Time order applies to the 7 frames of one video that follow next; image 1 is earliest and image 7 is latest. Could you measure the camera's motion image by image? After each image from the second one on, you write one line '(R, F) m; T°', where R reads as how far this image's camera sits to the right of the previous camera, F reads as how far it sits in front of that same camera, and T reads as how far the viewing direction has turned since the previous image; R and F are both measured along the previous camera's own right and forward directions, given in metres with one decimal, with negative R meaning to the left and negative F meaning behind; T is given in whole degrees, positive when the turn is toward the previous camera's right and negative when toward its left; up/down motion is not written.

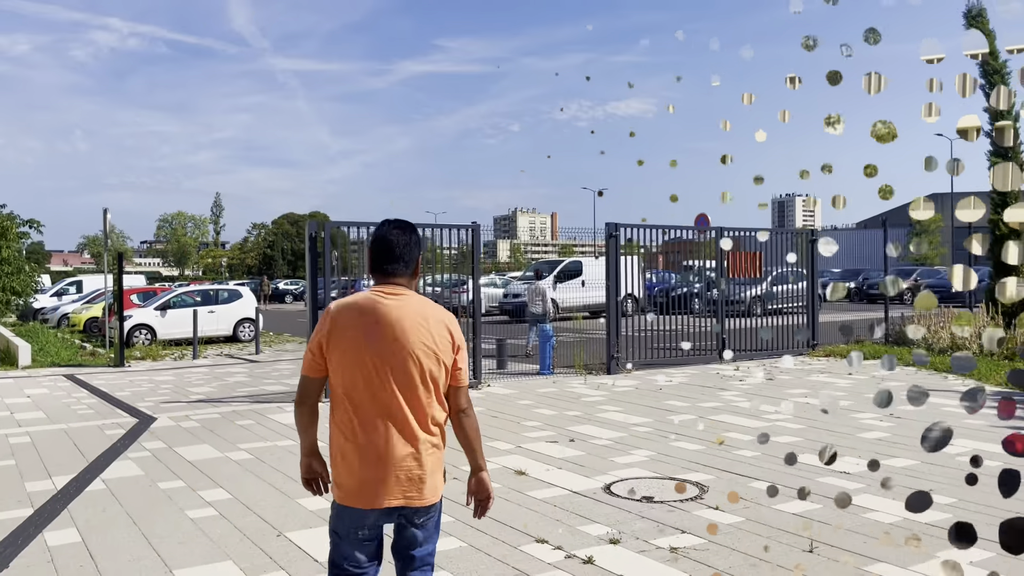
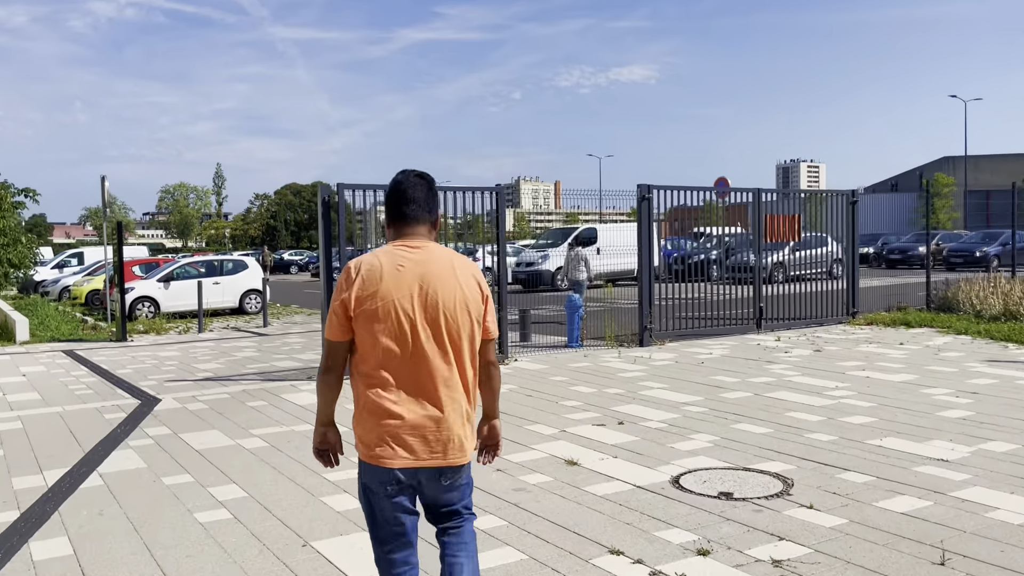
(-0.3, +0.8) m; 0°
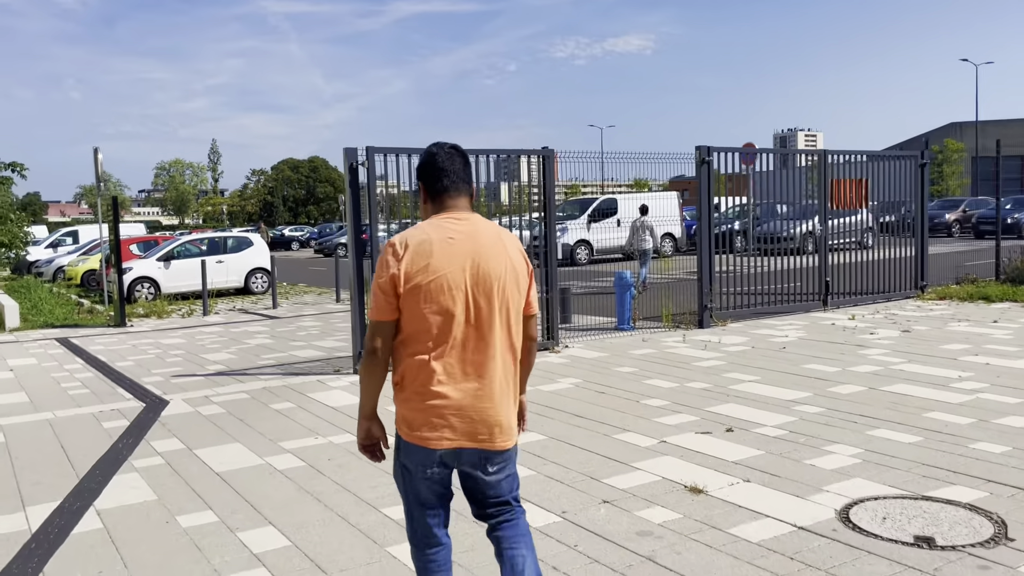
(-0.5, +1.3) m; 0°
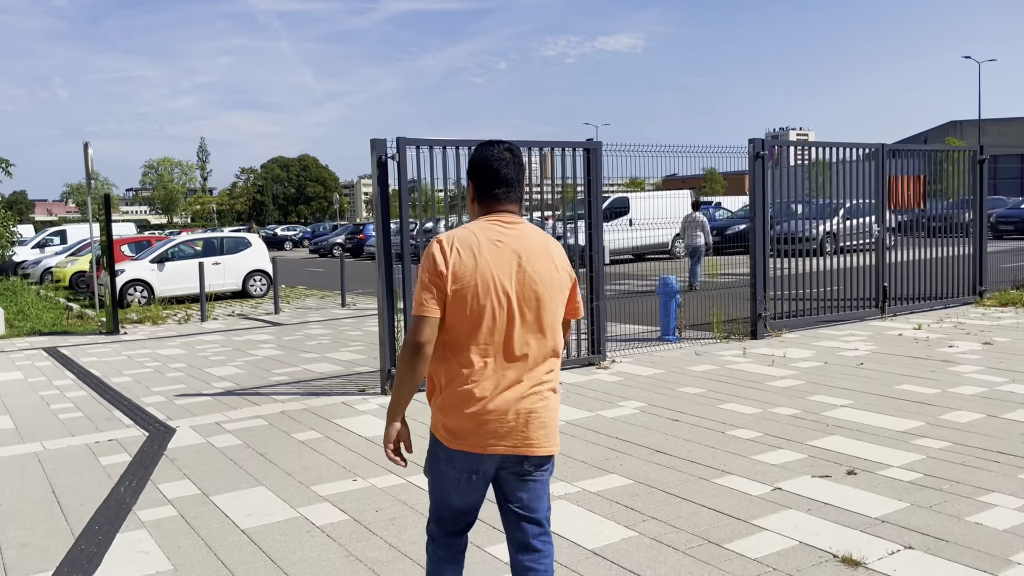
(-0.5, +0.9) m; +1°
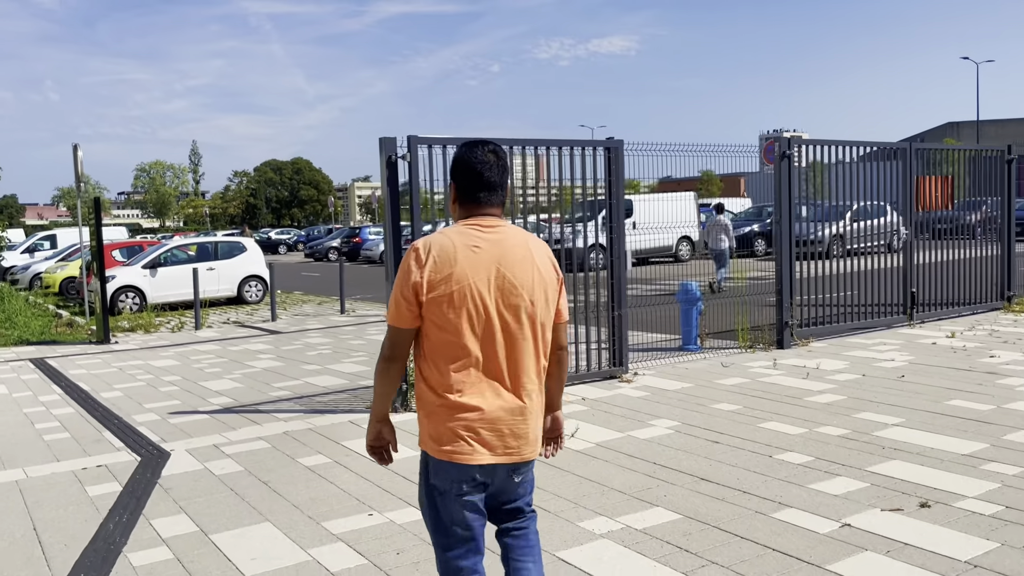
(-0.2, +0.5) m; 0°
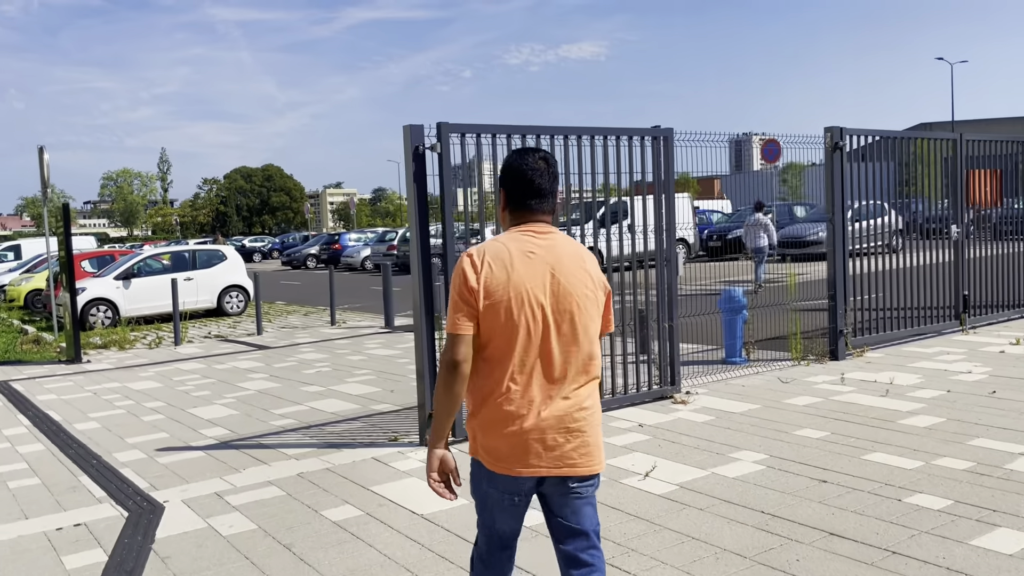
(-0.5, +1.0) m; +2°
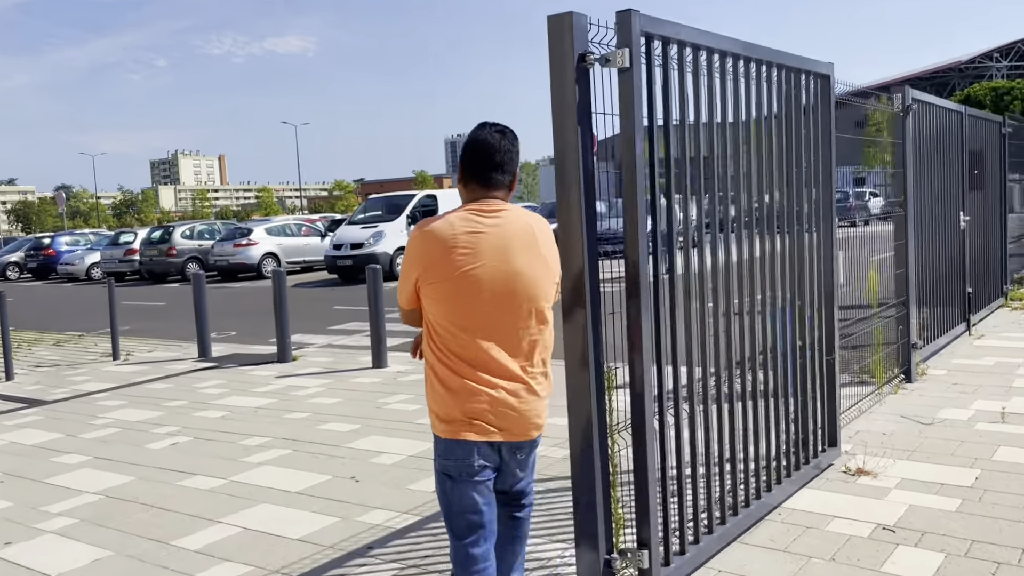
(-1.8, +3.0) m; +18°
